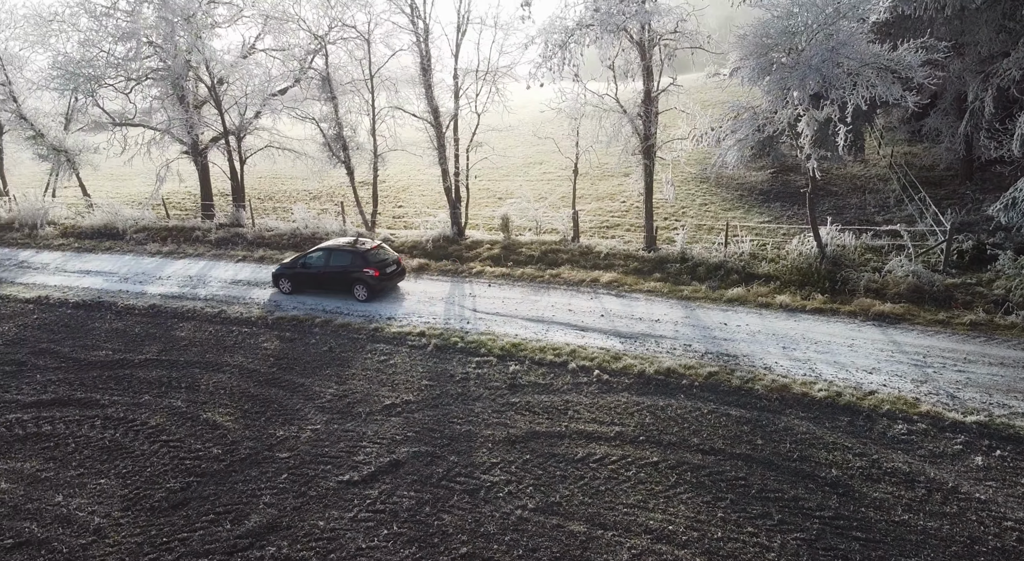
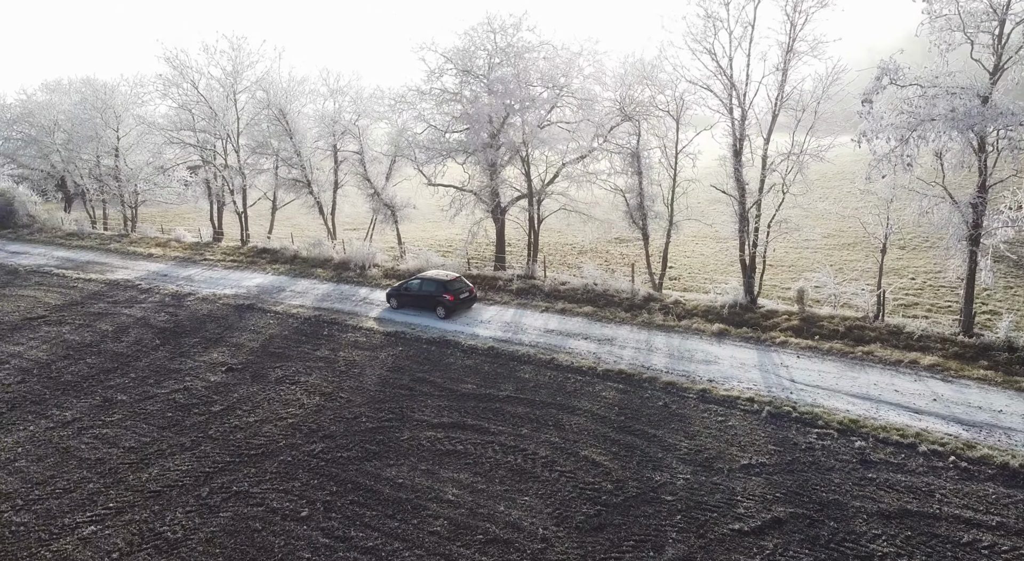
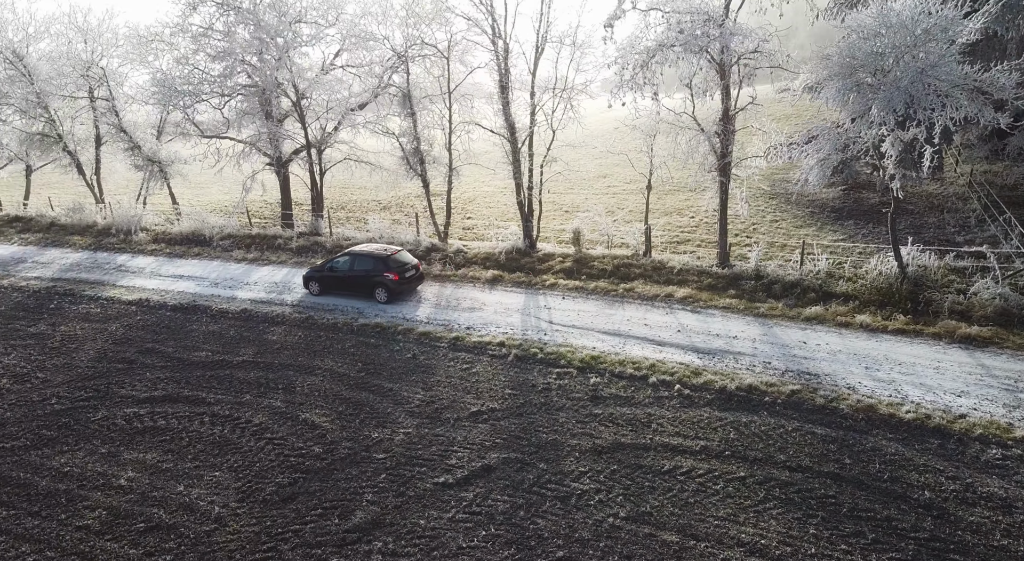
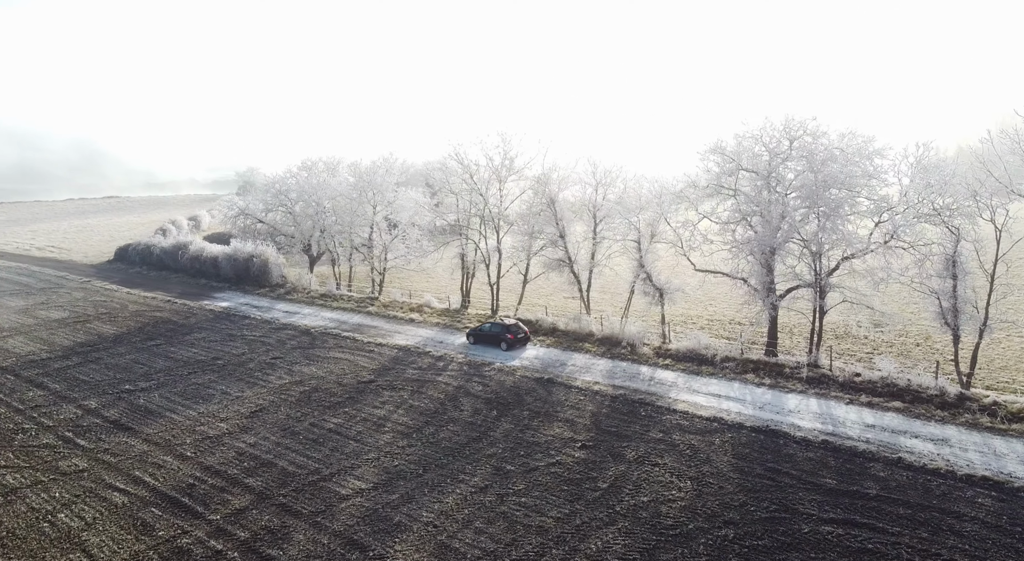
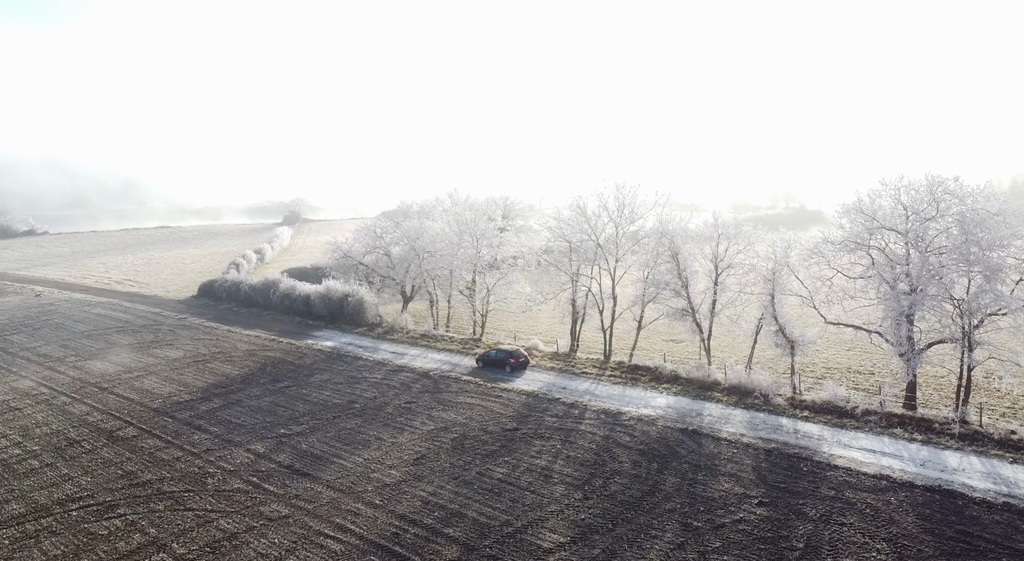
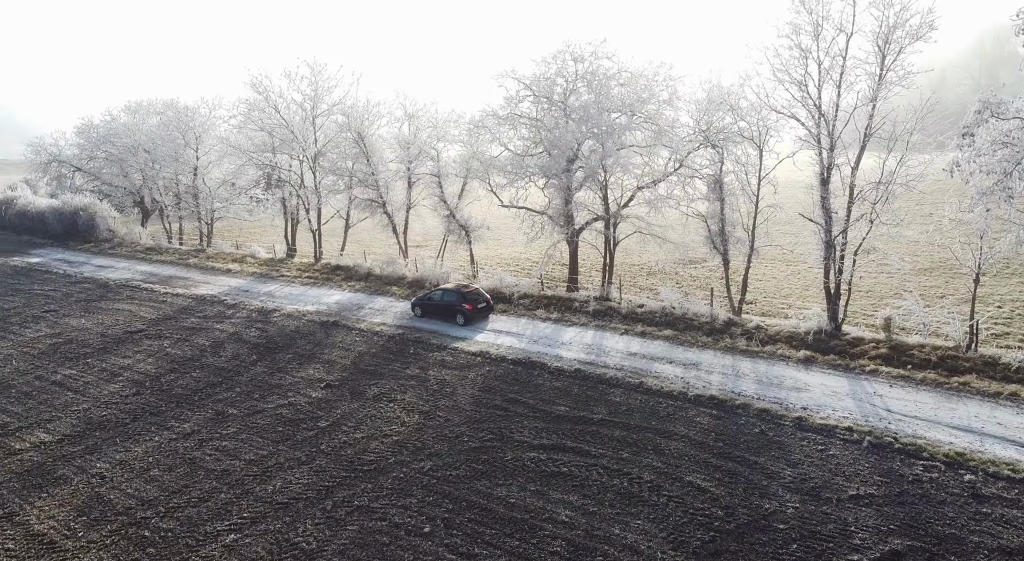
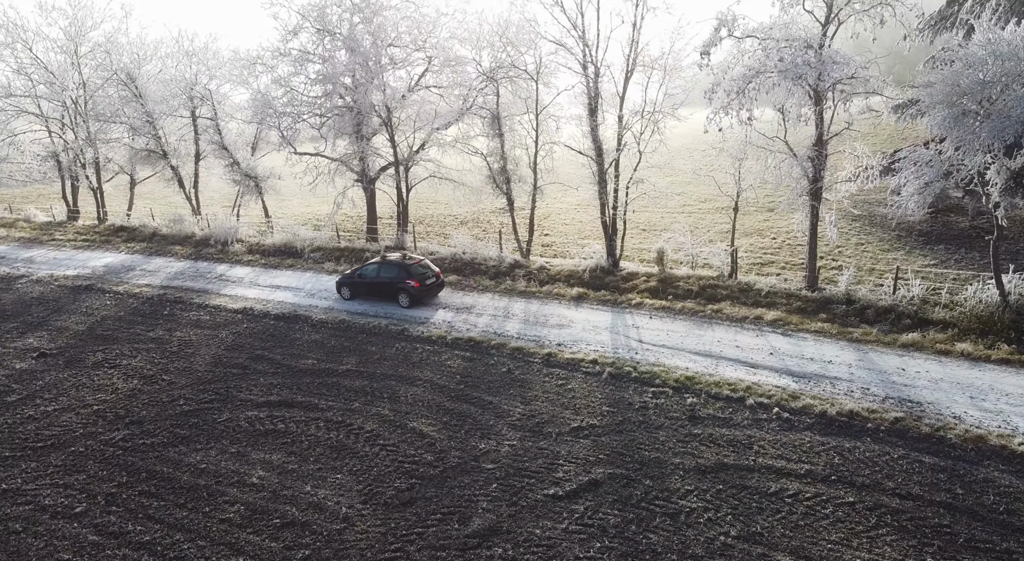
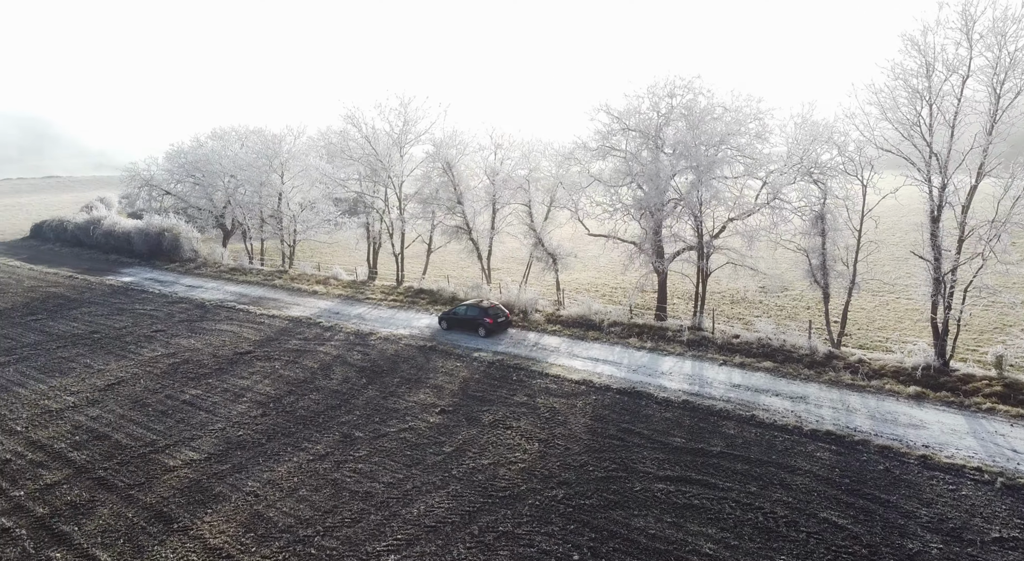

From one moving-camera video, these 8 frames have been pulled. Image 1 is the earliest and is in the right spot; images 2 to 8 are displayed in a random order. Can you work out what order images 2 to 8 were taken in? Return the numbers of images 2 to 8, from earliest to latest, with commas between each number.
3, 7, 2, 6, 8, 4, 5
